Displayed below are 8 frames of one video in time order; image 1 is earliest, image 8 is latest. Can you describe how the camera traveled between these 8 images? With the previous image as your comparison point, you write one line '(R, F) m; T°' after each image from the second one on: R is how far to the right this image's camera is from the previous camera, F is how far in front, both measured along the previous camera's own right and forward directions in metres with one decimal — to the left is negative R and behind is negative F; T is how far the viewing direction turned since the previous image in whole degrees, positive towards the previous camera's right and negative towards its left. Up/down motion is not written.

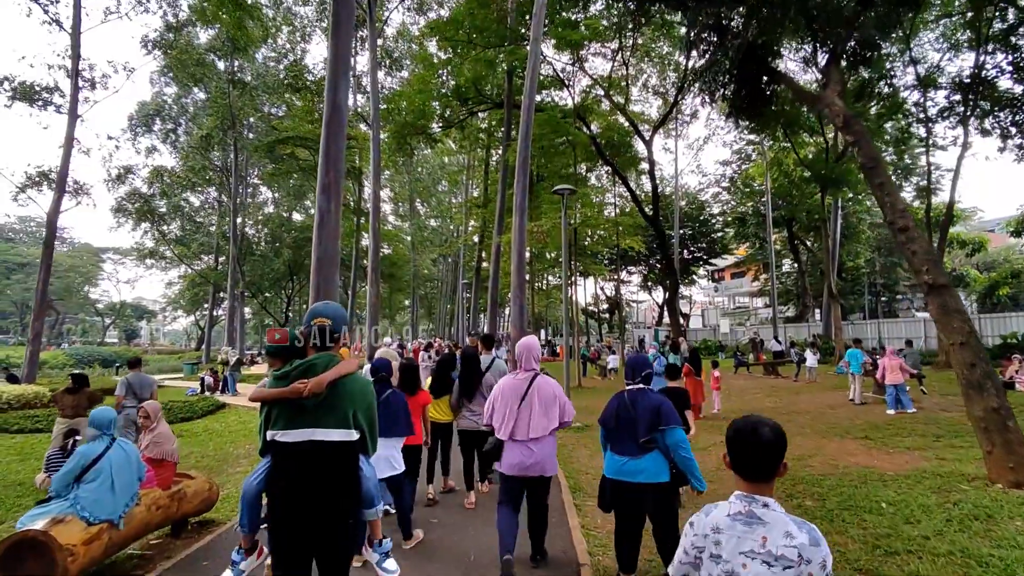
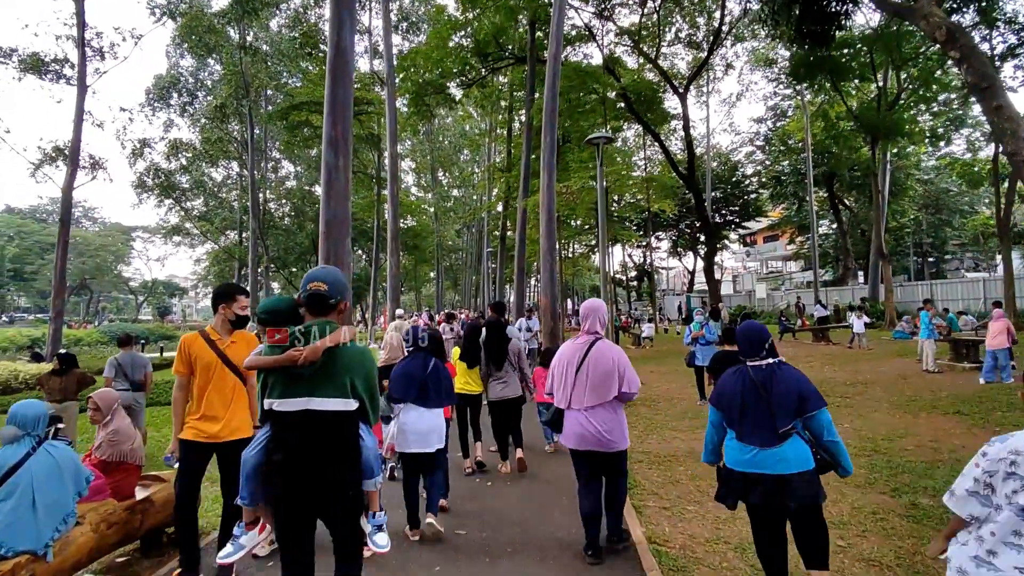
(-0.1, +0.8) m; -2°
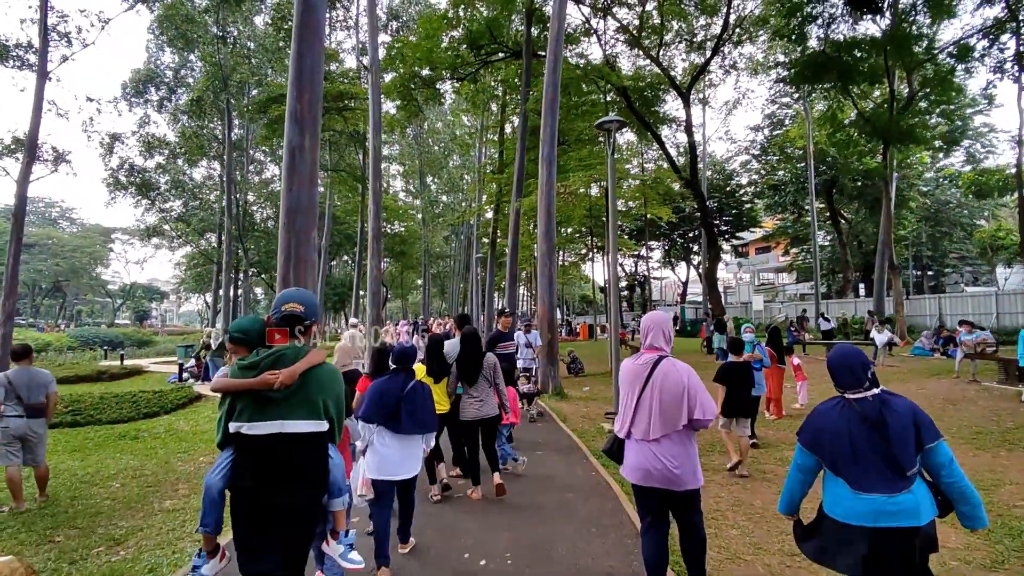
(-0.1, +1.1) m; +1°
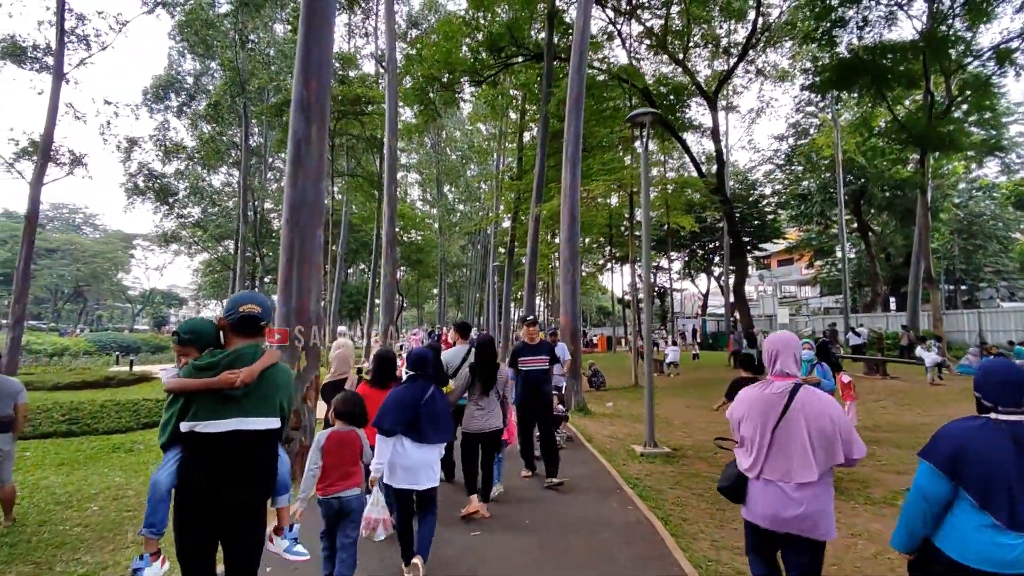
(-0.1, +0.6) m; -2°
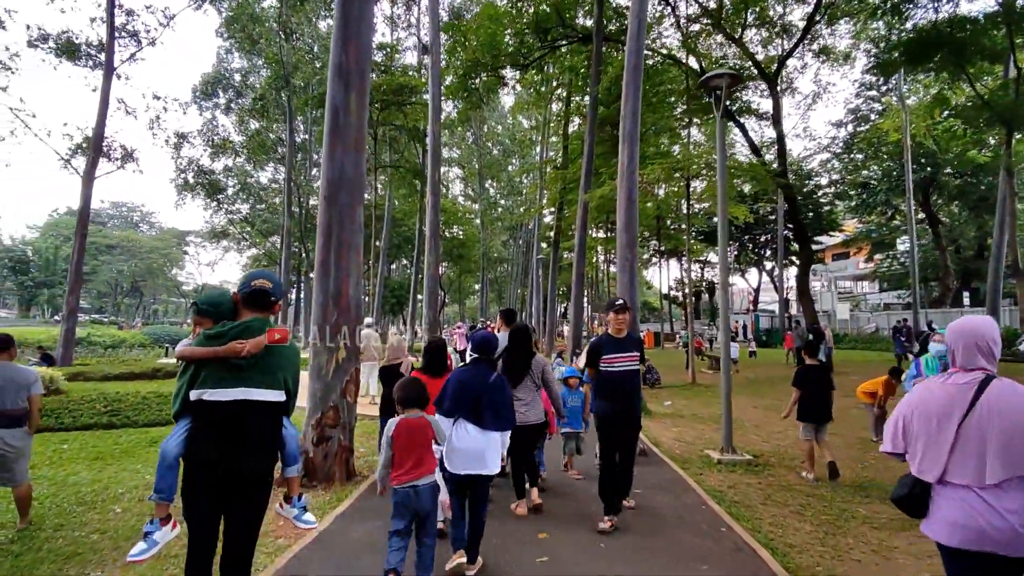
(-0.2, +0.6) m; -4°
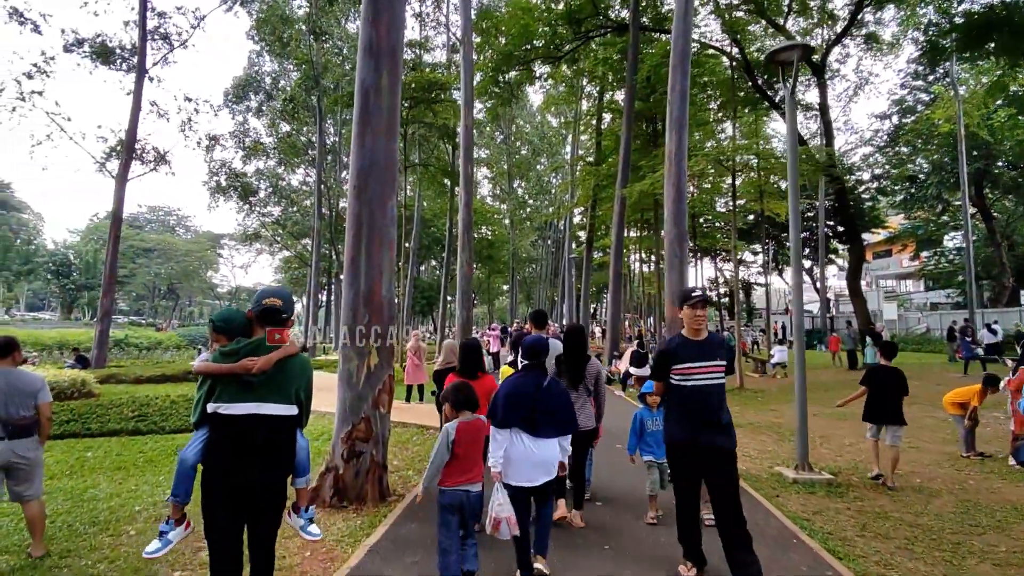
(-0.2, +0.5) m; -3°
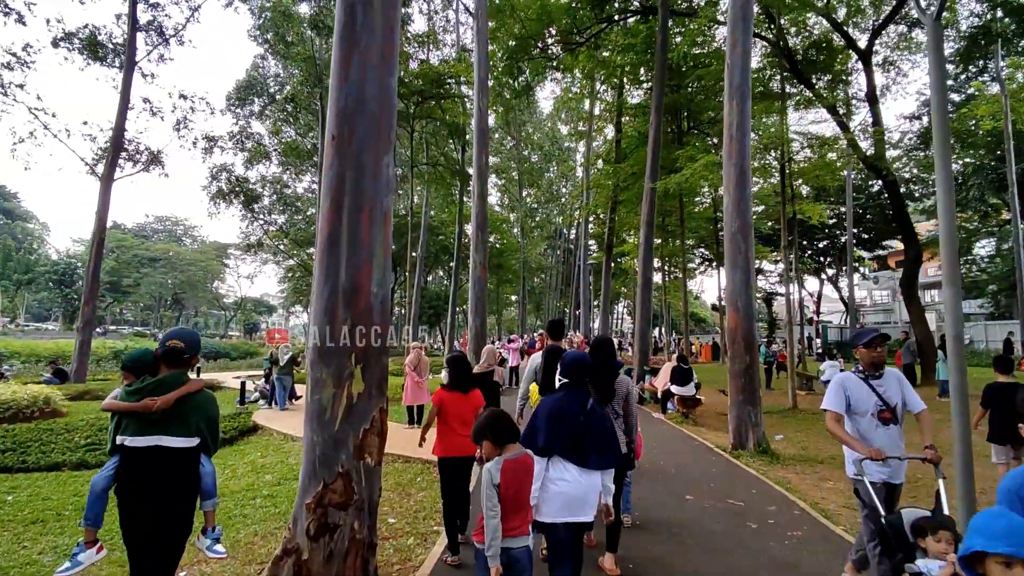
(-0.2, +1.3) m; -1°
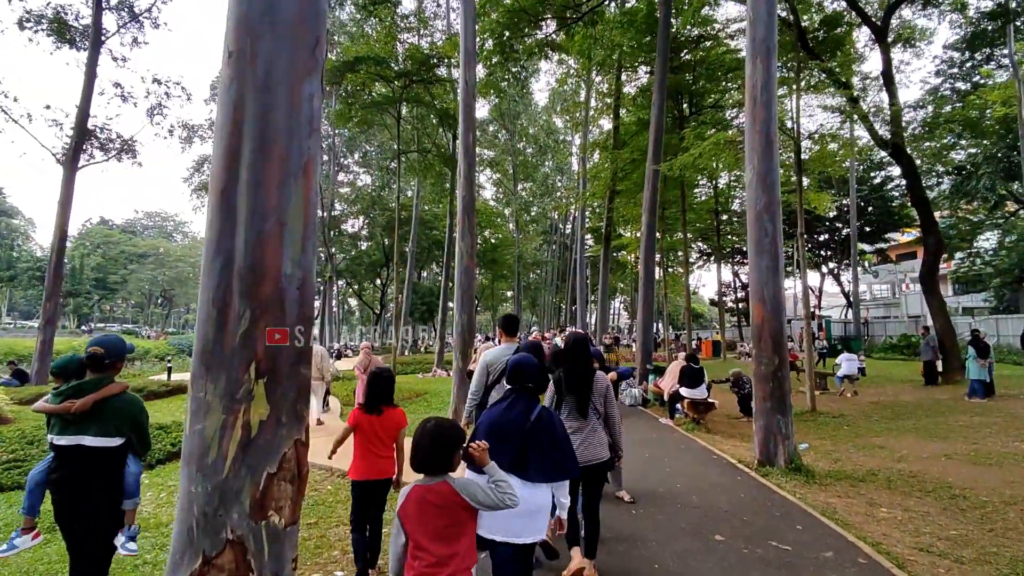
(+0.1, +0.9) m; 0°
